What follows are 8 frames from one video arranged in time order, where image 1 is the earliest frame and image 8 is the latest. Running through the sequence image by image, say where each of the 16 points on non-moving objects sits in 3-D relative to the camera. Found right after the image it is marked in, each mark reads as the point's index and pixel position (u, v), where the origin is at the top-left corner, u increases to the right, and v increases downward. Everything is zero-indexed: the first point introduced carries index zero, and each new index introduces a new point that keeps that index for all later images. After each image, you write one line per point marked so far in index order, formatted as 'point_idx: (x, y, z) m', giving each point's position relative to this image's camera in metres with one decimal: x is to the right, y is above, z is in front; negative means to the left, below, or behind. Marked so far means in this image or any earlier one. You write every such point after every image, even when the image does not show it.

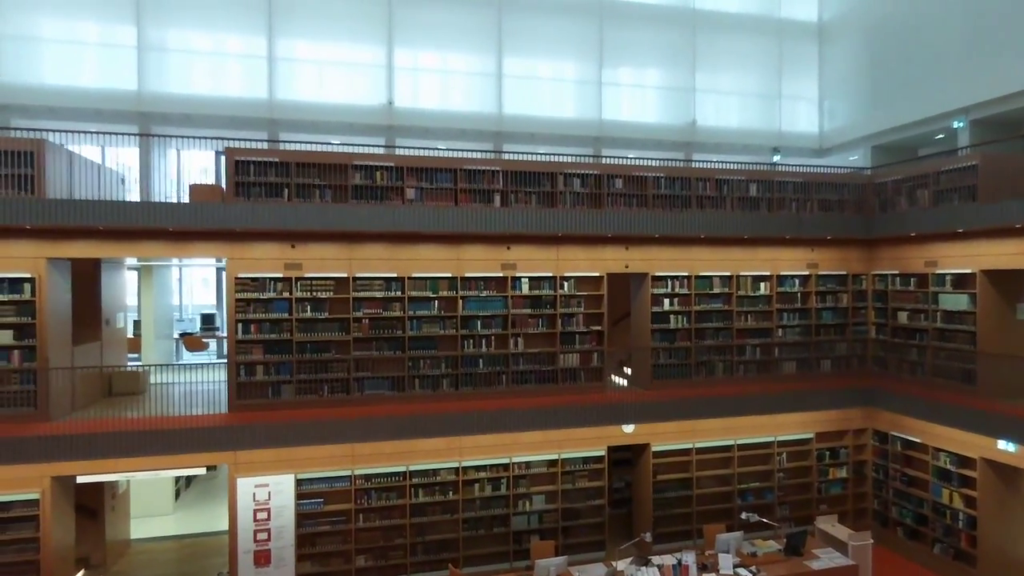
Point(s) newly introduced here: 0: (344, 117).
0: (-3.4, +3.4, +12.1) m
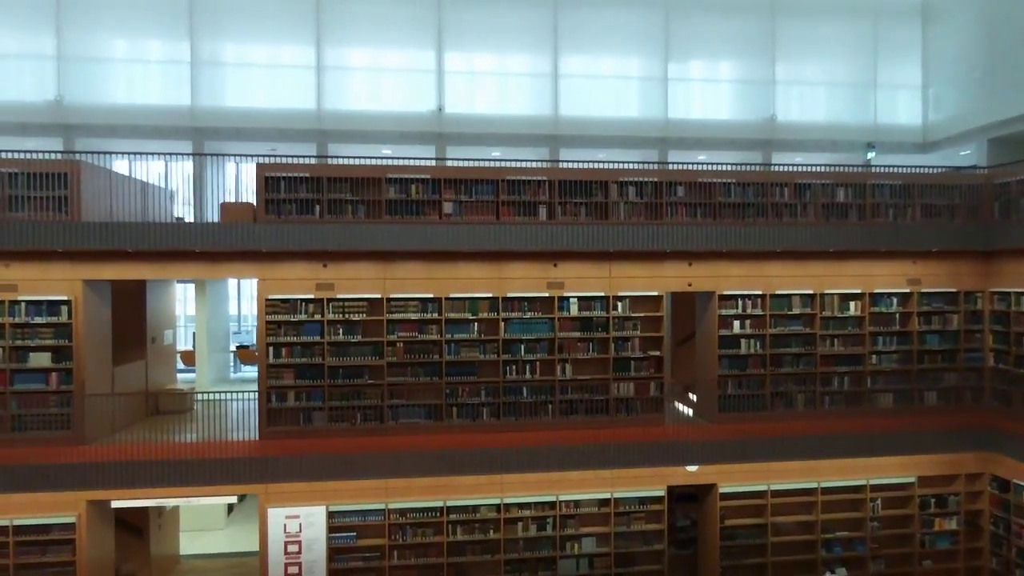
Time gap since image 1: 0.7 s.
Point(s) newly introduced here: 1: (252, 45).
0: (-2.3, +3.1, +11.7) m
1: (-4.9, +4.6, +11.4) m
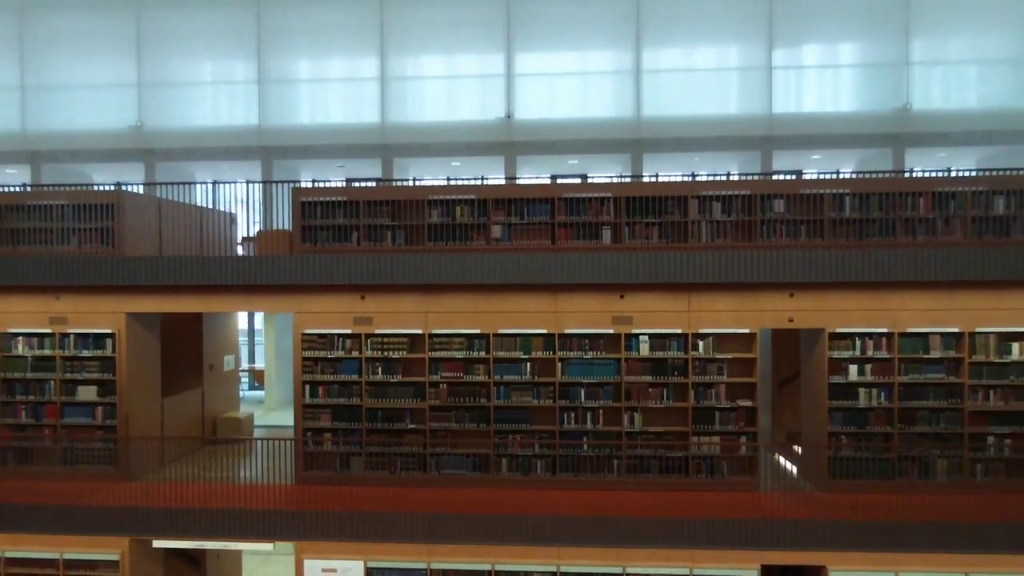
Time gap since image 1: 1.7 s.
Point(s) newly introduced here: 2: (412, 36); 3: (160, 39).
0: (-0.9, +2.7, +11.0) m
1: (-3.6, +4.2, +11.1) m
2: (-1.9, +4.6, +11.0) m
3: (-6.4, +4.6, +11.1) m
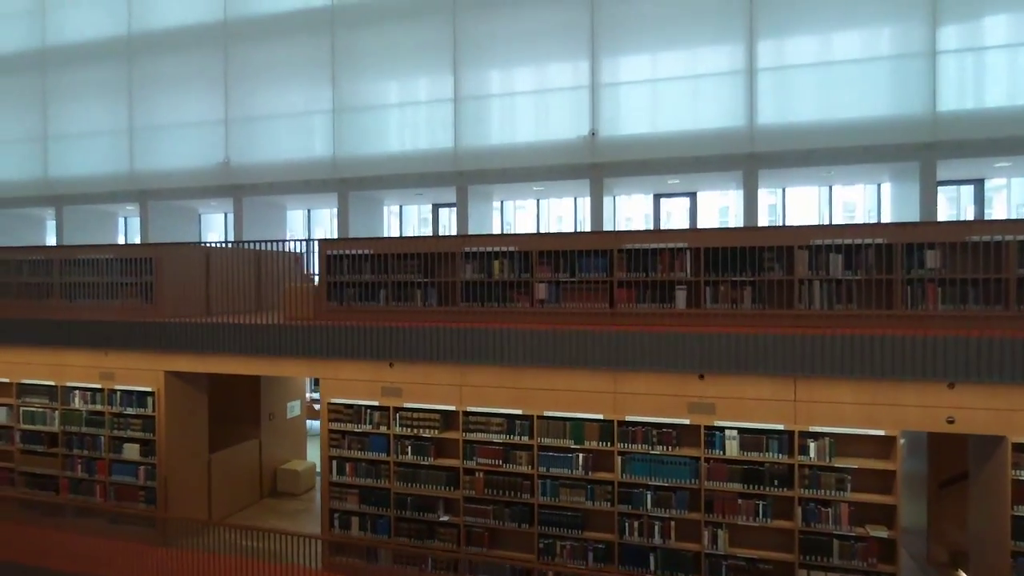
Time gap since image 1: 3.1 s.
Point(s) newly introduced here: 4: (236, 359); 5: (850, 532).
0: (+0.4, +2.1, +9.7) m
1: (-2.1, +3.6, +10.5) m
2: (-0.4, +3.9, +10.0) m
3: (-4.9, +3.9, +11.2) m
4: (-3.0, -0.7, +6.5) m
5: (+2.8, -2.0, +5.0) m
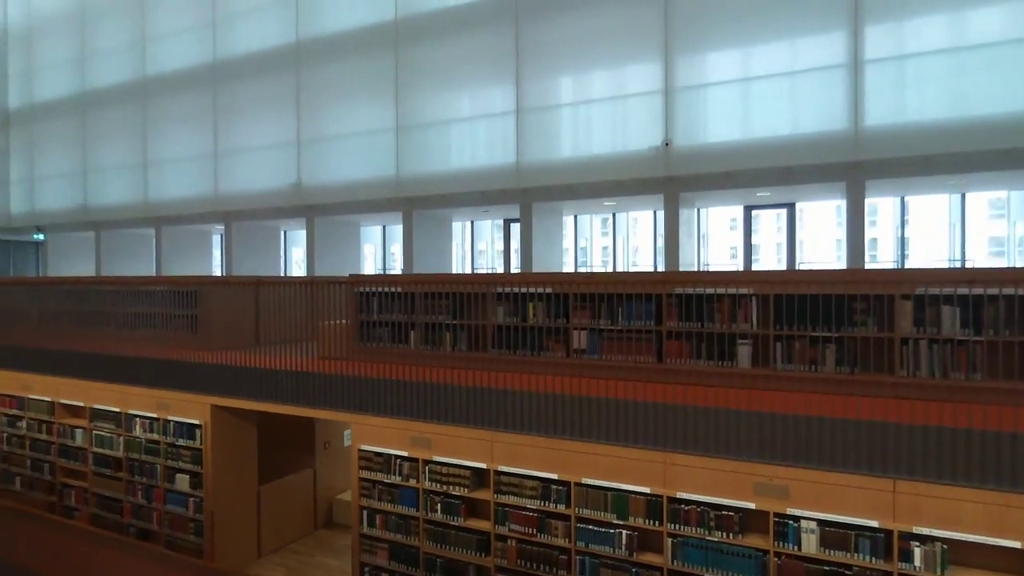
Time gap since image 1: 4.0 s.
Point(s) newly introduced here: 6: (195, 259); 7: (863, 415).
0: (+1.4, +1.7, +8.9) m
1: (-0.9, +3.2, +10.0) m
2: (+0.6, +3.5, +9.3) m
3: (-3.6, +3.6, +11.2) m
4: (-2.5, -1.1, +6.3) m
5: (+2.9, -2.4, +3.9) m
6: (-7.2, +0.6, +13.9) m
7: (+2.1, -0.7, +3.7) m
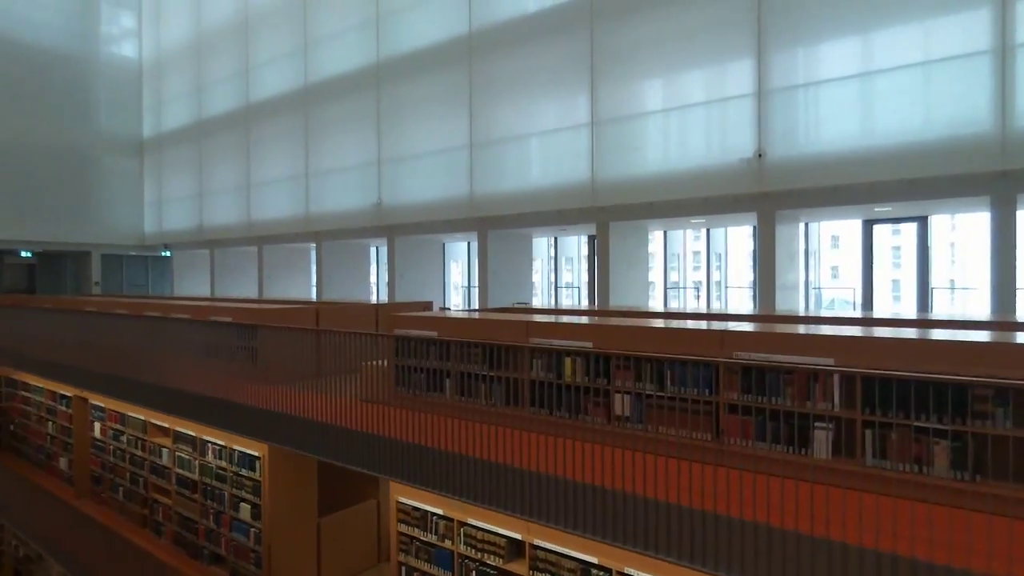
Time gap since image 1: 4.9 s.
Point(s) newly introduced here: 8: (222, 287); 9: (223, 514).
0: (+2.4, +1.3, +7.9) m
1: (+0.3, +2.8, +9.5) m
2: (+1.6, +3.1, +8.5) m
3: (-2.1, +3.2, +11.1) m
4: (-2.0, -1.5, +6.1) m
5: (+2.9, -2.8, +2.7) m
6: (-5.2, +0.3, +14.4) m
7: (+2.1, -1.1, +2.7) m
8: (-7.2, 0.0, +15.2) m
9: (-3.6, -2.8, +7.5) m
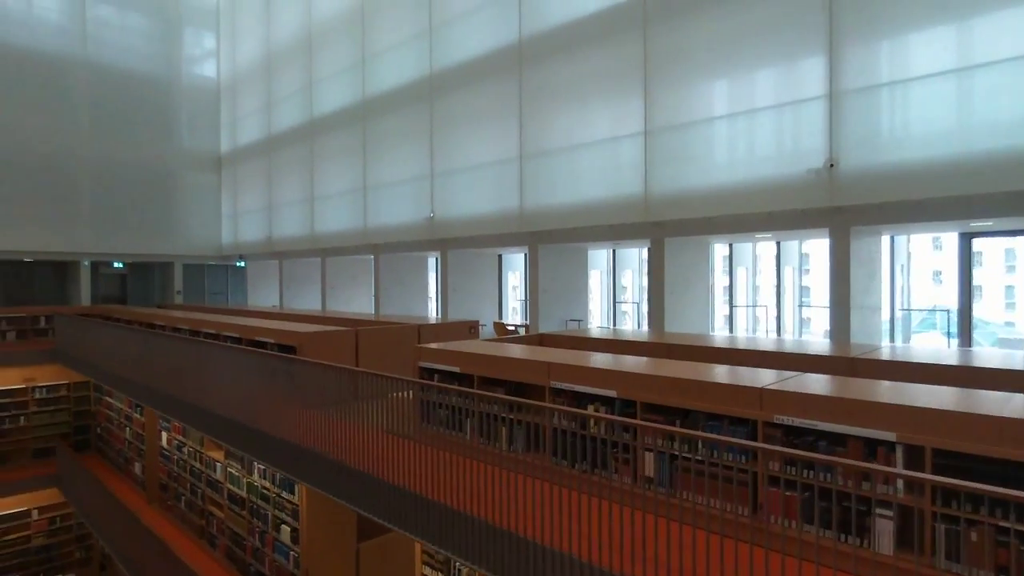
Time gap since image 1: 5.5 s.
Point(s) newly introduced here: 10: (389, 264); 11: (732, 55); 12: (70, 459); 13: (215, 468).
0: (+2.9, +1.0, +7.2) m
1: (+1.0, +2.5, +9.0) m
2: (+2.2, +2.9, +7.9) m
3: (-1.1, +2.9, +11.0) m
4: (-1.6, -1.8, +6.0) m
5: (+2.7, -3.1, +2.0) m
6: (-3.8, 0.0, +14.6) m
7: (+2.0, -1.4, +2.1) m
8: (-5.7, -0.2, +15.6) m
9: (-3.0, -3.0, +7.6) m
10: (-2.6, +0.5, +12.7) m
11: (+2.8, +2.8, +7.4) m
12: (-8.8, -3.4, +12.2) m
13: (-4.2, -2.6, +8.7) m
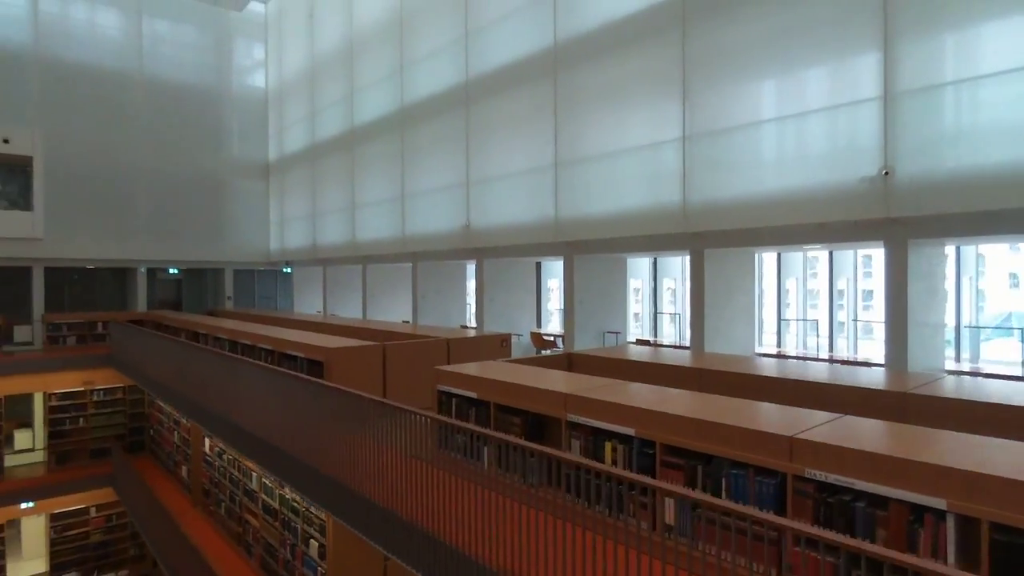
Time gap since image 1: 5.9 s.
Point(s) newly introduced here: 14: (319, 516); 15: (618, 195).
0: (+3.2, +0.8, +6.8) m
1: (+1.5, +2.4, +8.7) m
2: (+2.6, +2.7, +7.4) m
3: (-0.5, +2.8, +10.8) m
4: (-1.4, -1.9, +5.9) m
5: (+2.6, -3.2, +1.5) m
6: (-2.8, -0.1, +14.7) m
7: (+1.9, -1.6, +1.7) m
8: (-4.7, -0.4, +15.8) m
9: (-2.7, -3.2, +7.6) m
10: (-1.8, +0.3, +12.7) m
11: (+3.1, +2.7, +7.0) m
12: (-8.1, -3.6, +12.7) m
13: (-3.8, -2.7, +8.8) m
14: (-2.2, -2.7, +7.1) m
15: (+1.5, +1.3, +8.7) m
